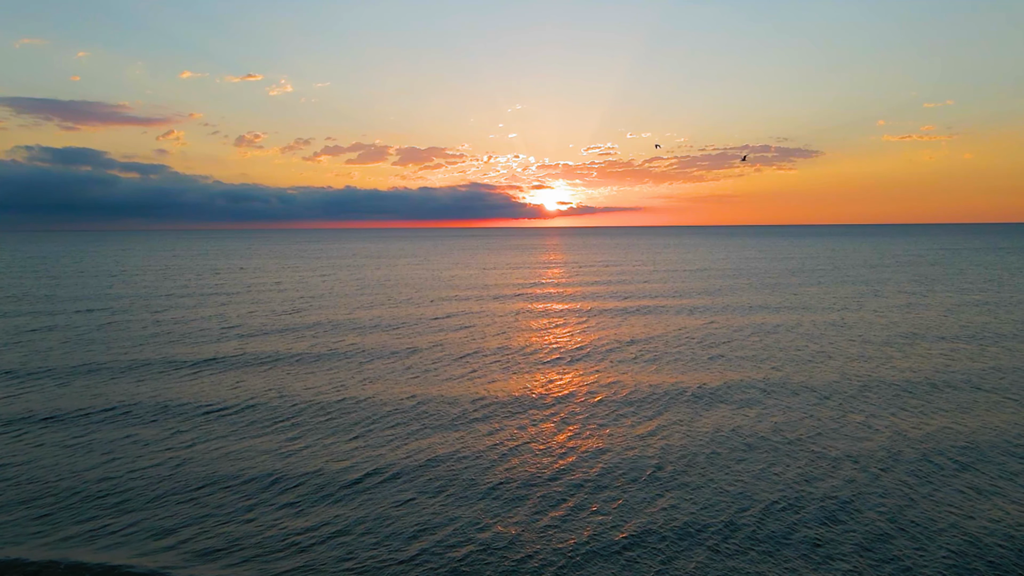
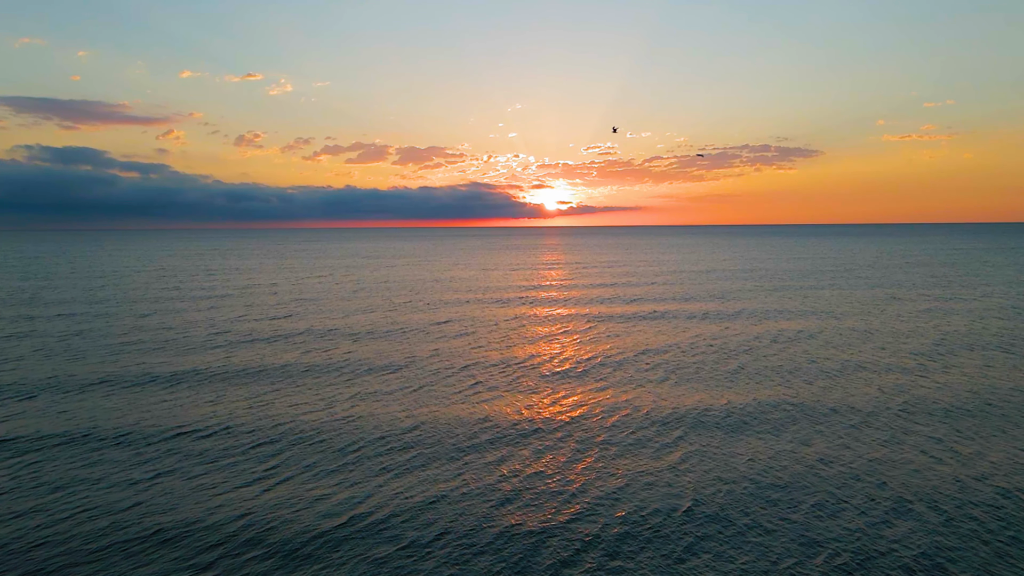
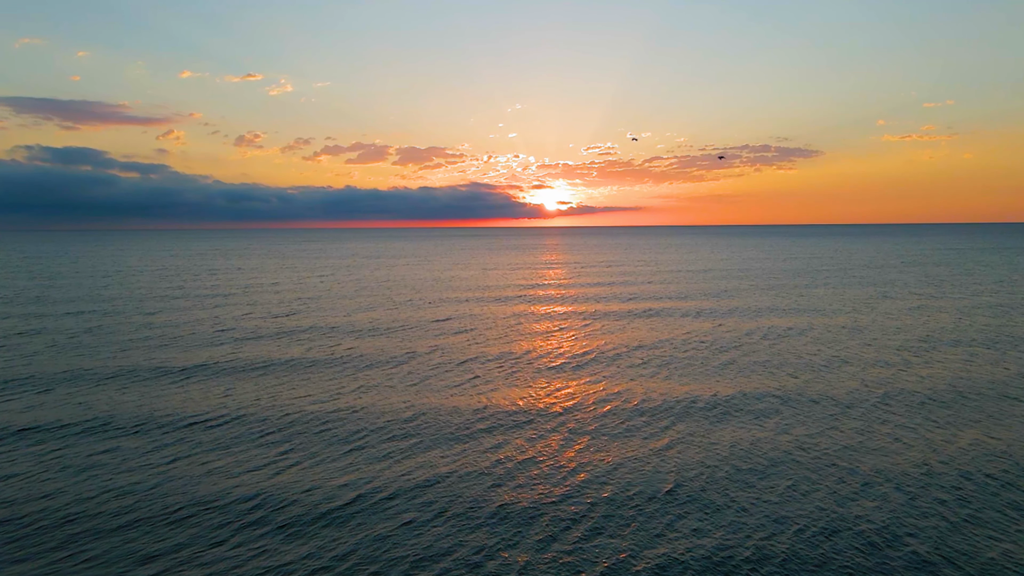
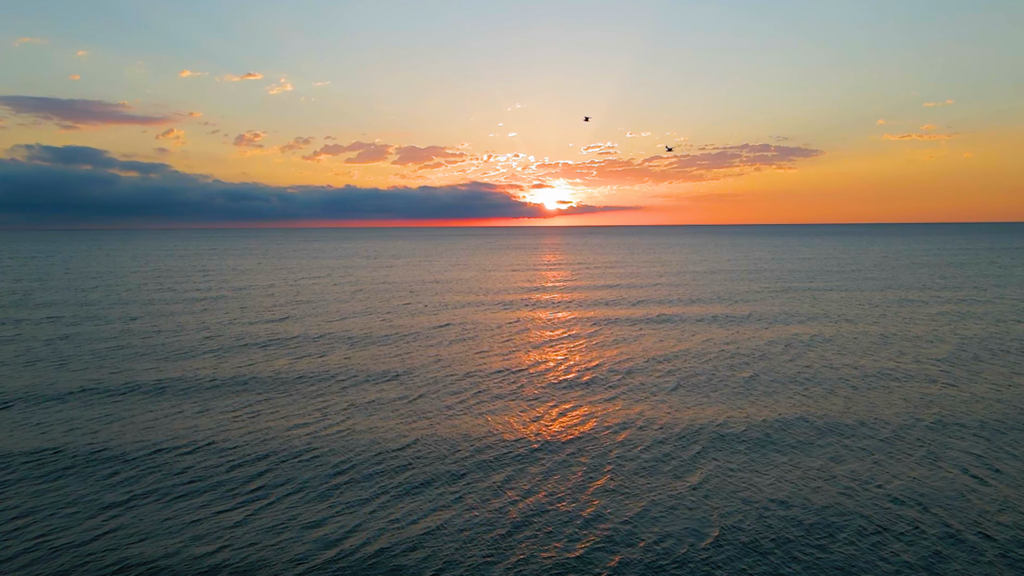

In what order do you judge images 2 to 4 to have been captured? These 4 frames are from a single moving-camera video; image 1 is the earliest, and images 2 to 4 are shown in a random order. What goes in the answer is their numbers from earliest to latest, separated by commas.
3, 2, 4
